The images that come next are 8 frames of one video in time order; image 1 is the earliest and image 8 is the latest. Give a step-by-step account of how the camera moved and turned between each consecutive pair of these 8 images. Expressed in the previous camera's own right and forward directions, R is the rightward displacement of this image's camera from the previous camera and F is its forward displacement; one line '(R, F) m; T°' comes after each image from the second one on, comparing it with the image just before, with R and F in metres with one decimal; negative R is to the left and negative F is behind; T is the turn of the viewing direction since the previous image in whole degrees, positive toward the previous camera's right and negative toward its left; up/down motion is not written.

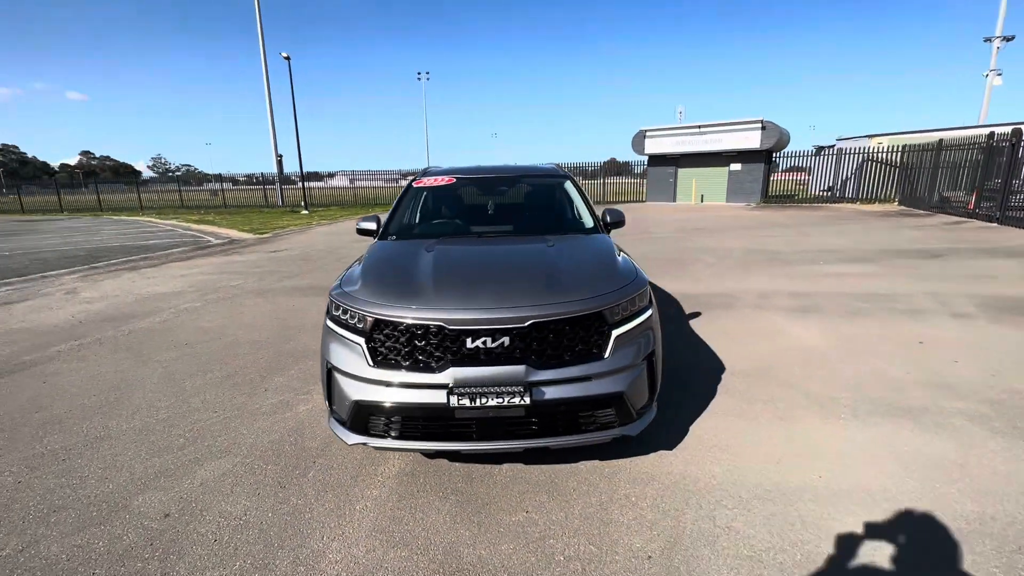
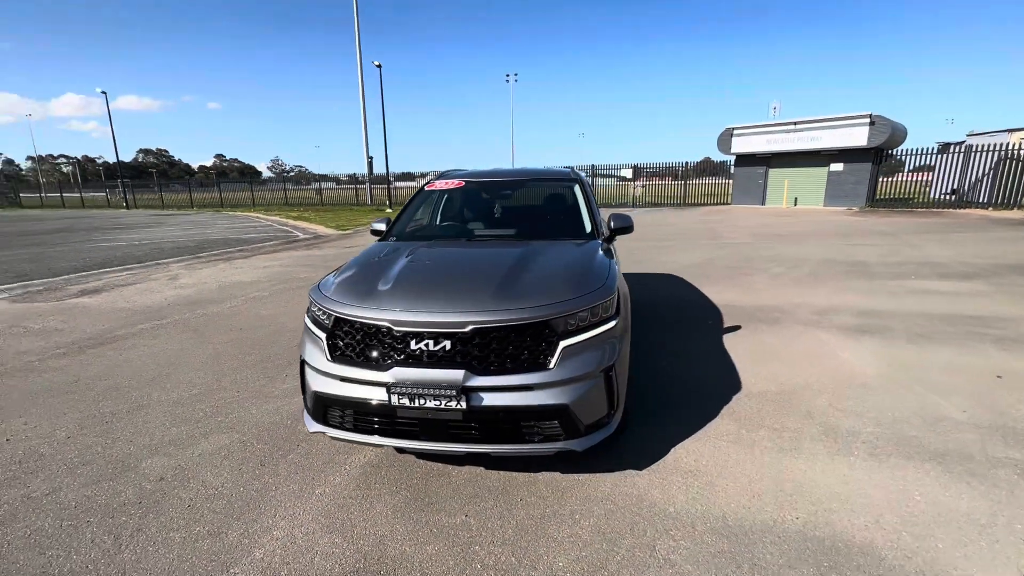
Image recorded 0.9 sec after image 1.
(+0.7, +0.1) m; -10°
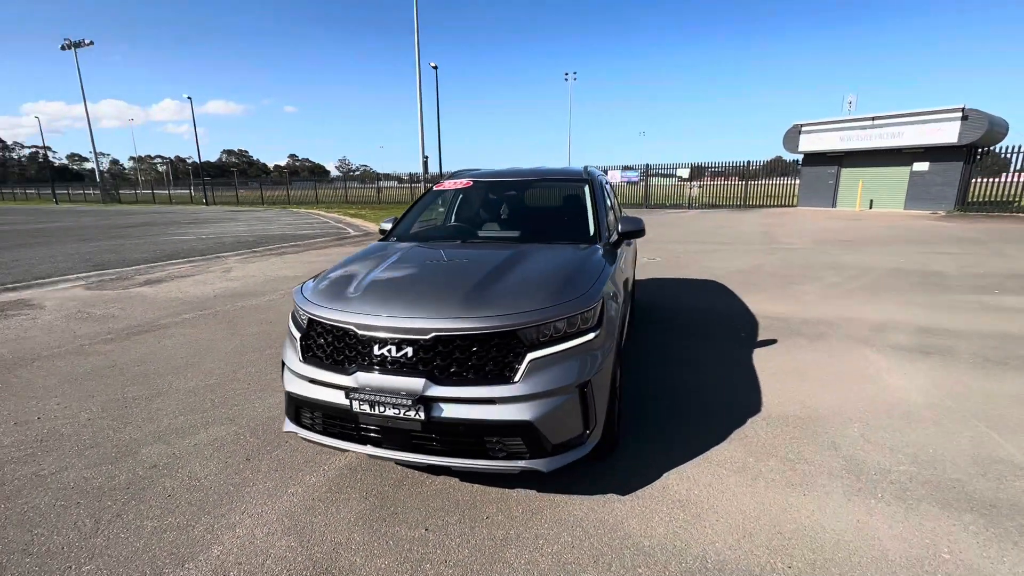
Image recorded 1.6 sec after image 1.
(+0.4, +0.2) m; -7°
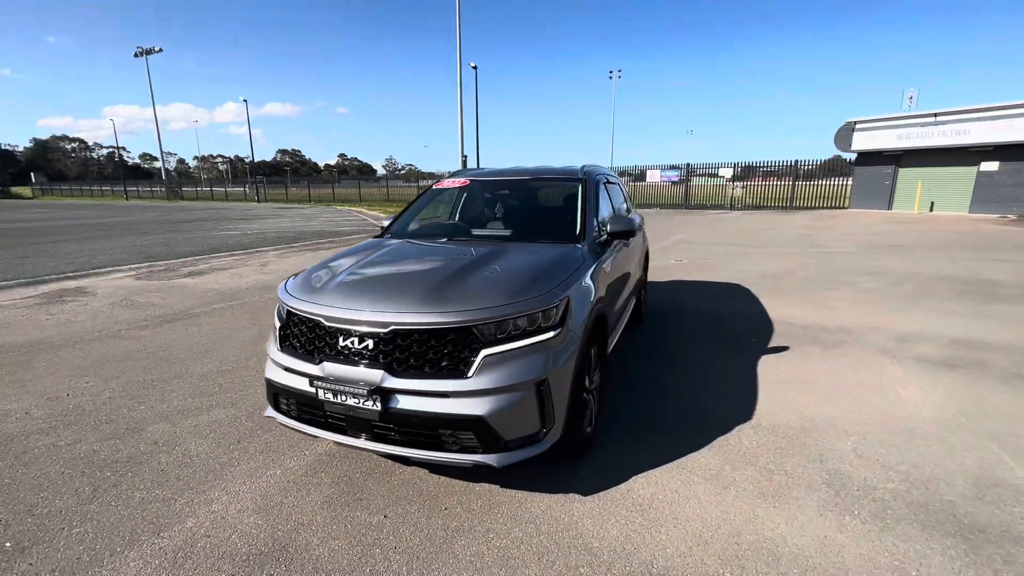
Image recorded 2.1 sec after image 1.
(+0.4, 0.0) m; -5°
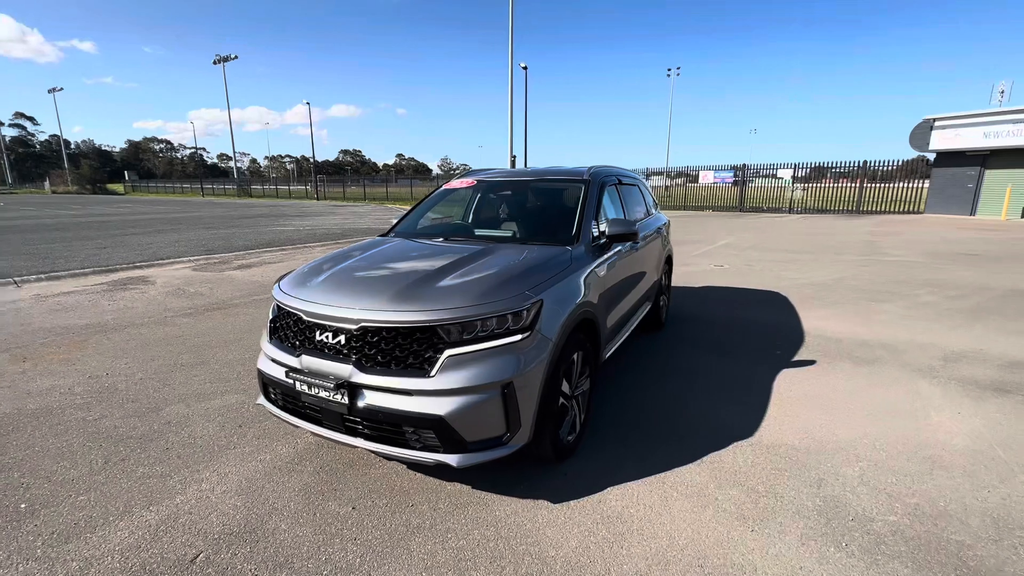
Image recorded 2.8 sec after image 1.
(+0.4, 0.0) m; -6°
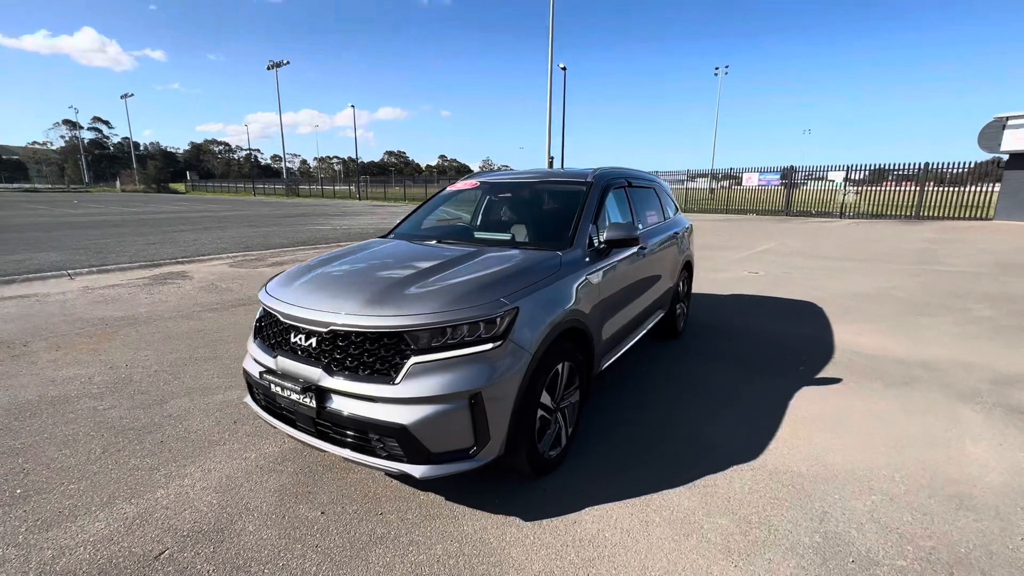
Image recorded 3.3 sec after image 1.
(+0.3, +0.1) m; -5°
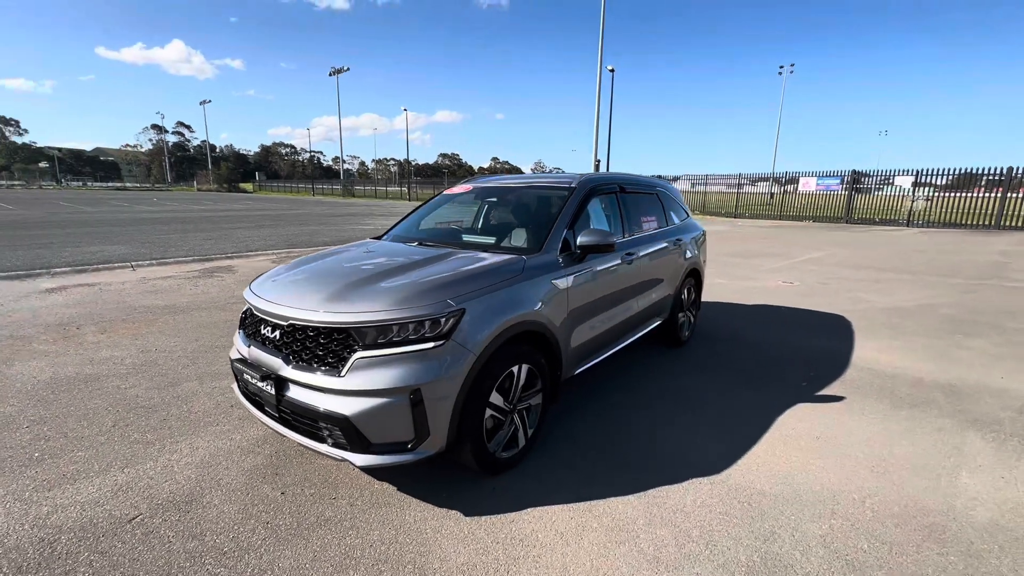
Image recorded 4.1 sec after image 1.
(+0.5, 0.0) m; -6°
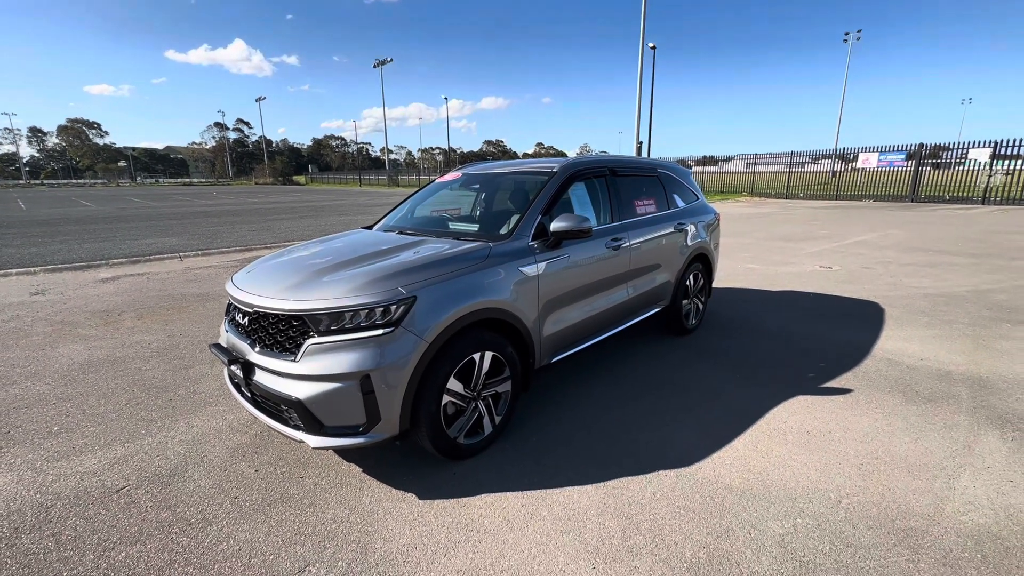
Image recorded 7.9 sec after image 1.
(+0.5, 0.0) m; -6°
